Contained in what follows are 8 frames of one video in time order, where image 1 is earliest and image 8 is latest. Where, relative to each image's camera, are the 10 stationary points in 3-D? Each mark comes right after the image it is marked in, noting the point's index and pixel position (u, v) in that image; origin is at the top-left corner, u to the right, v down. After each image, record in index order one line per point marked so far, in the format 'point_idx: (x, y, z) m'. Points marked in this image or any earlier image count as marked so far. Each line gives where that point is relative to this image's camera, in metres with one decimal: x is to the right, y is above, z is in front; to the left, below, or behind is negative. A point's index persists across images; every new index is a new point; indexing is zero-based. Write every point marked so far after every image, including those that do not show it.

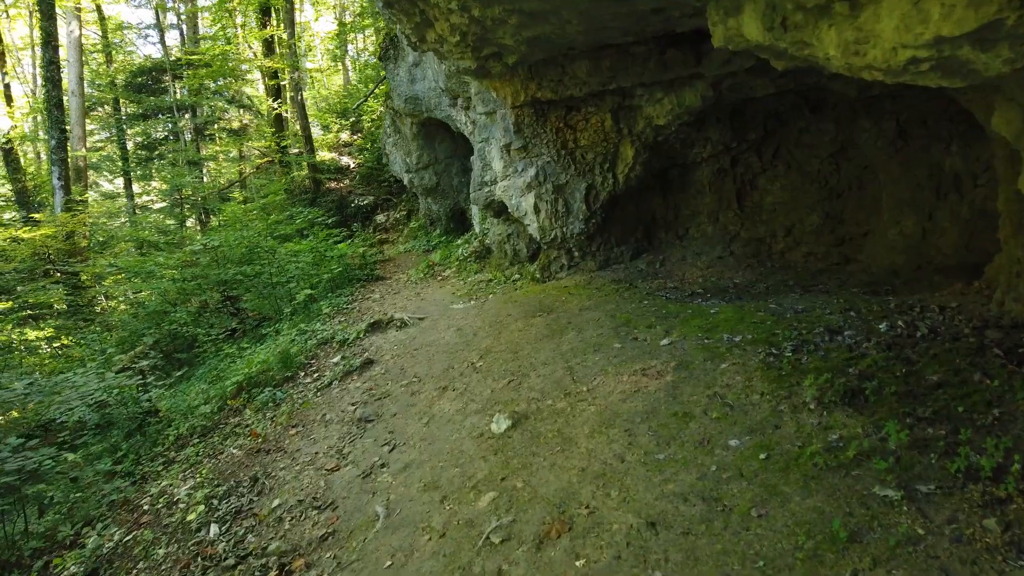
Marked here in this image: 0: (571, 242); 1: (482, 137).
0: (+0.7, +0.5, +9.0) m
1: (-0.4, +2.0, +9.9) m
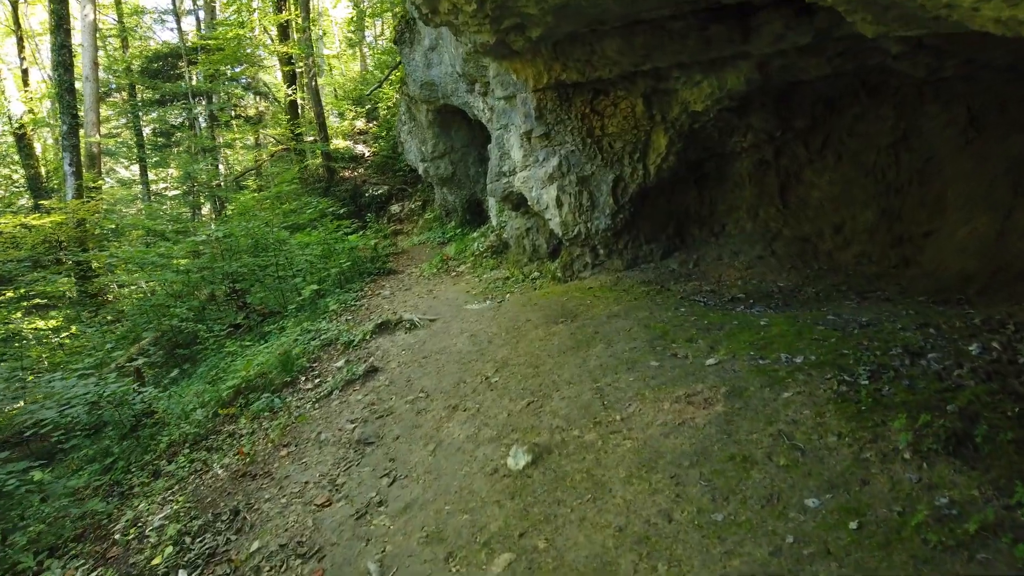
0: (+0.9, +0.5, +8.3) m
1: (-0.2, +2.0, +9.2) m
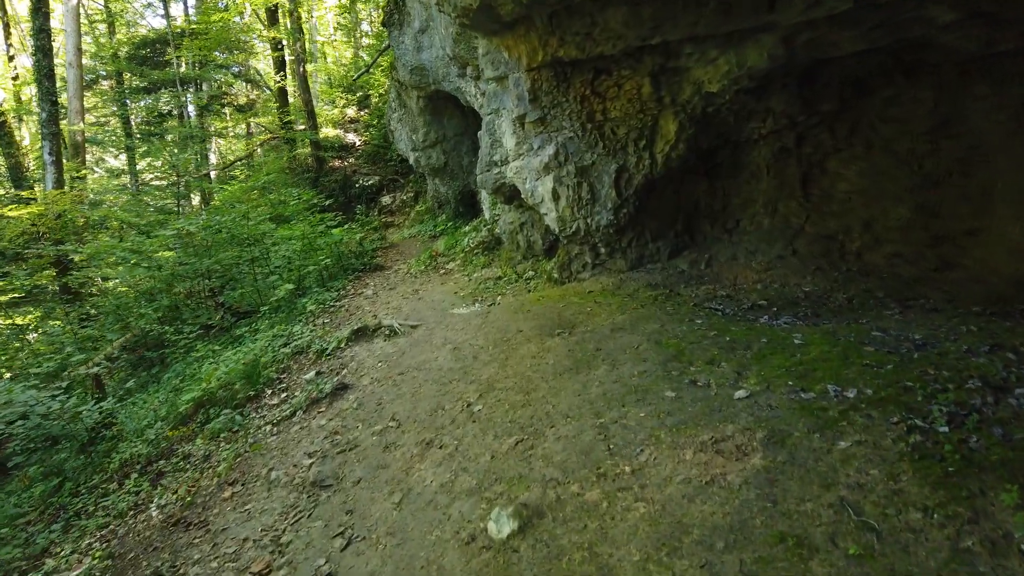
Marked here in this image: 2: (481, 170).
0: (+0.8, +0.5, +7.5) m
1: (-0.2, +2.0, +8.4) m
2: (-0.4, +1.4, +8.9) m
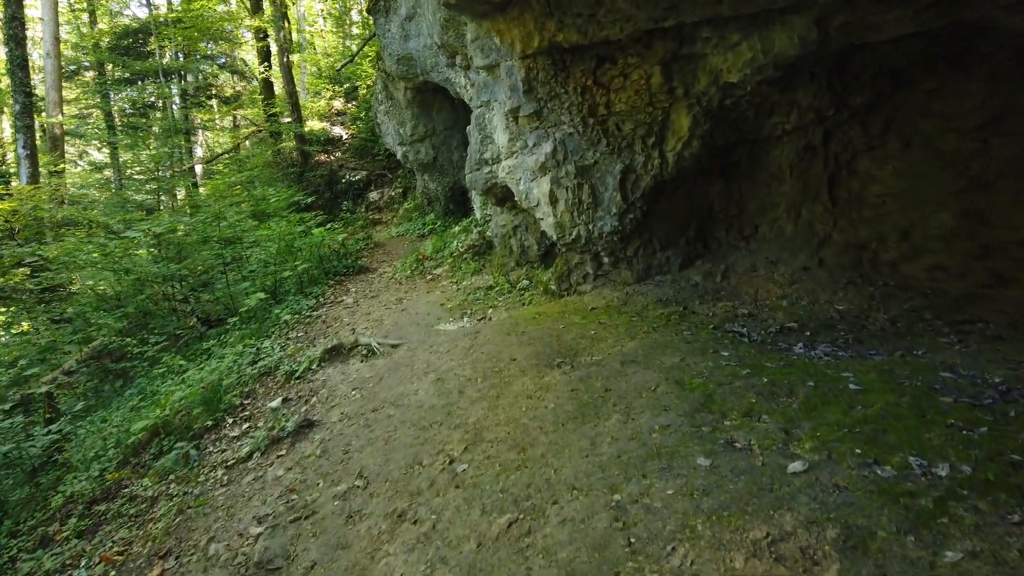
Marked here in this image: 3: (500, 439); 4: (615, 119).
0: (+0.8, +0.4, +6.7) m
1: (-0.3, +1.9, +7.6) m
2: (-0.5, +1.3, +8.1) m
3: (-0.1, -0.7, +3.7) m
4: (+0.9, +1.4, +6.3) m
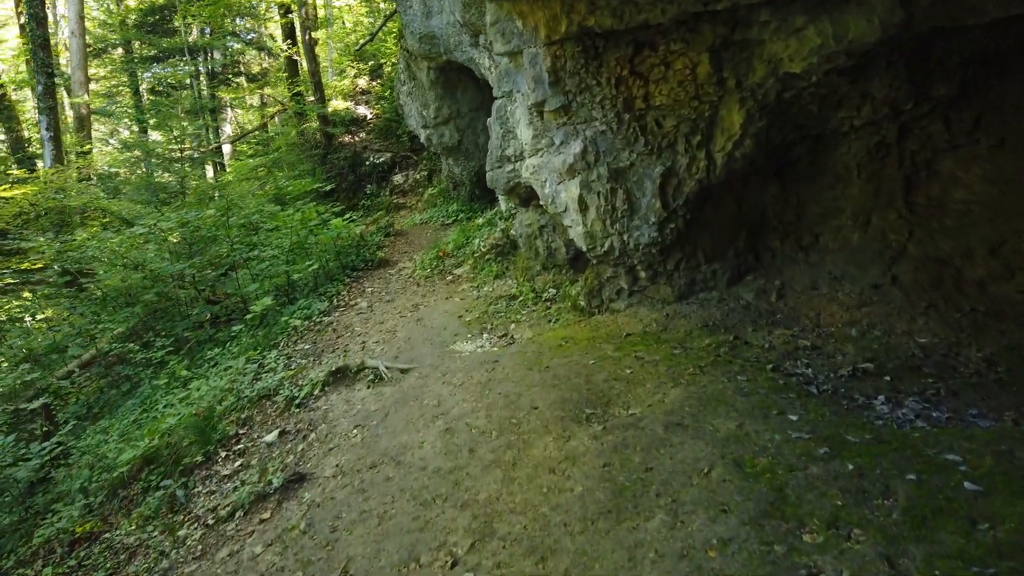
0: (+1.0, +0.3, +5.9) m
1: (-0.1, +1.8, +6.8) m
2: (-0.2, +1.2, +7.4) m
3: (0.0, -1.0, +3.0) m
4: (+1.0, +1.3, +5.5) m
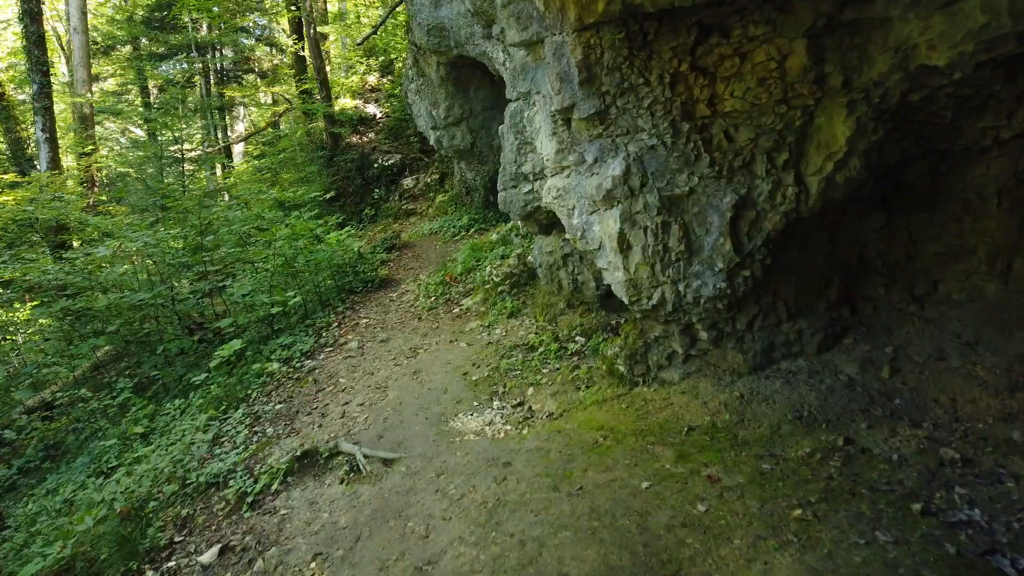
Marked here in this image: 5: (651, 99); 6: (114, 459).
0: (+1.1, -0.1, +4.5) m
1: (0.0, +1.4, +5.4) m
2: (-0.1, +0.8, +5.9) m
3: (0.0, -1.4, +1.6) m
4: (+1.1, +0.9, +4.0) m
5: (+0.8, +1.0, +4.2) m
6: (-3.6, -1.5, +6.9) m
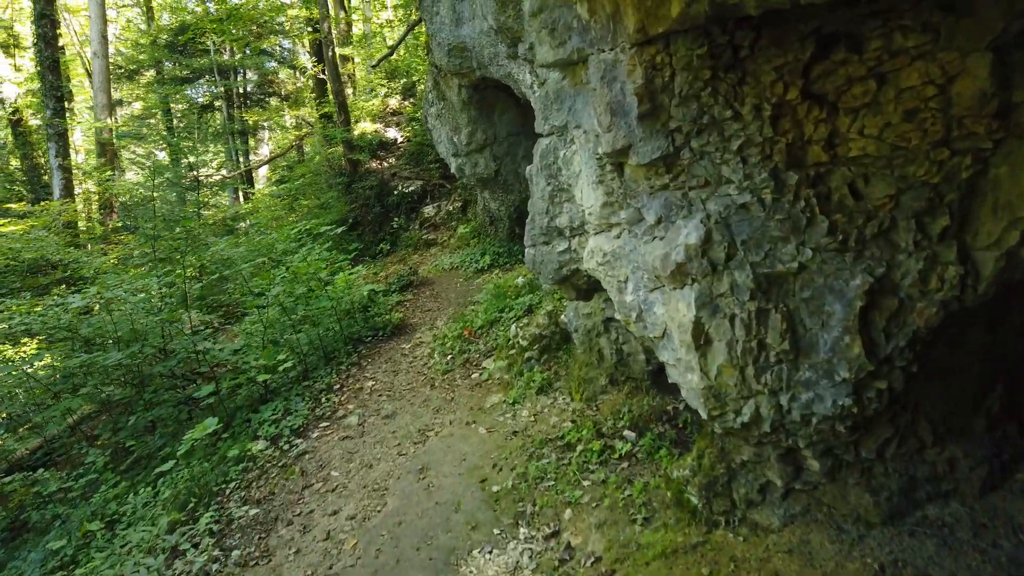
0: (+1.2, -0.6, +3.2) m
1: (+0.2, +0.9, +4.2) m
2: (+0.1, +0.3, +4.8) m
3: (+0.1, -1.8, +0.3) m
4: (+1.3, +0.4, +2.8) m
5: (+0.9, +0.6, +3.0) m
6: (-3.4, -2.0, +5.8) m
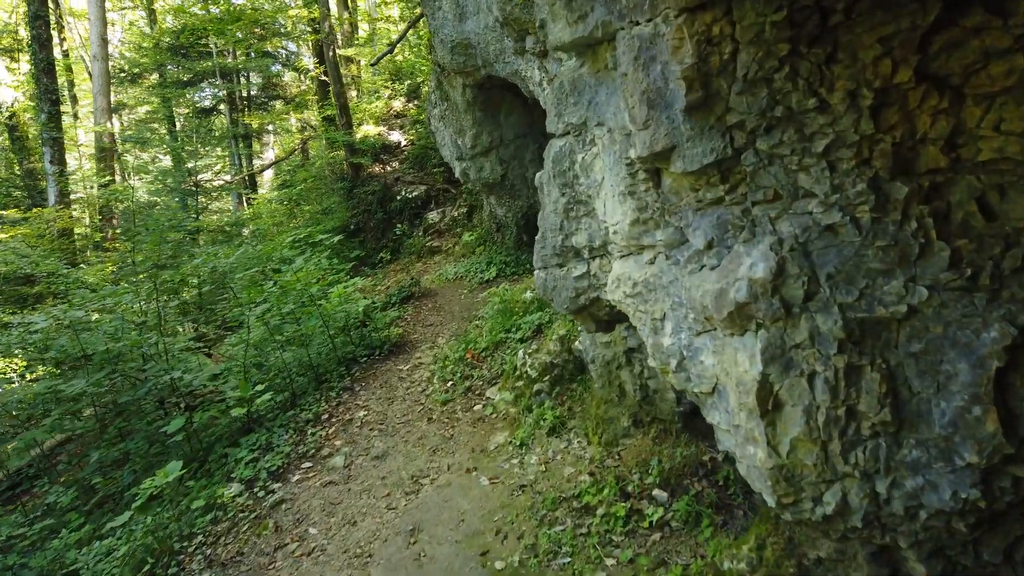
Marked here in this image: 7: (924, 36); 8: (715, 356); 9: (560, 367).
0: (+1.2, -0.7, +2.5) m
1: (+0.2, +0.8, +3.4) m
2: (+0.2, +0.2, +4.0) m
3: (+0.1, -1.9, -0.4) m
4: (+1.3, +0.3, +2.1) m
5: (+0.9, +0.4, +2.2) m
6: (-3.3, -2.2, +5.1) m
7: (+1.1, +0.7, +2.0) m
8: (+0.7, -0.2, +2.7) m
9: (+0.4, -0.6, +5.3) m
